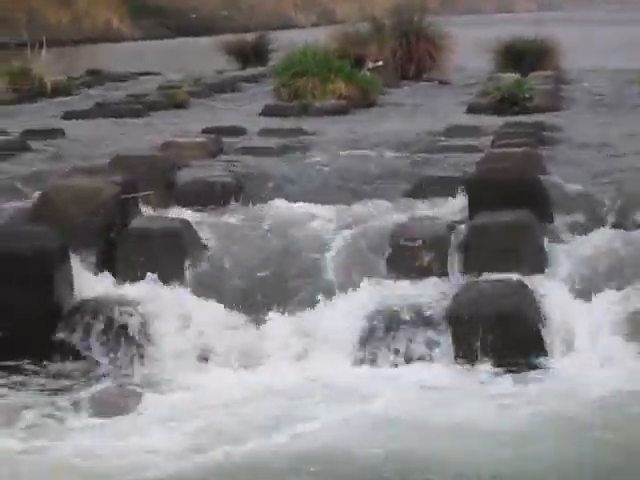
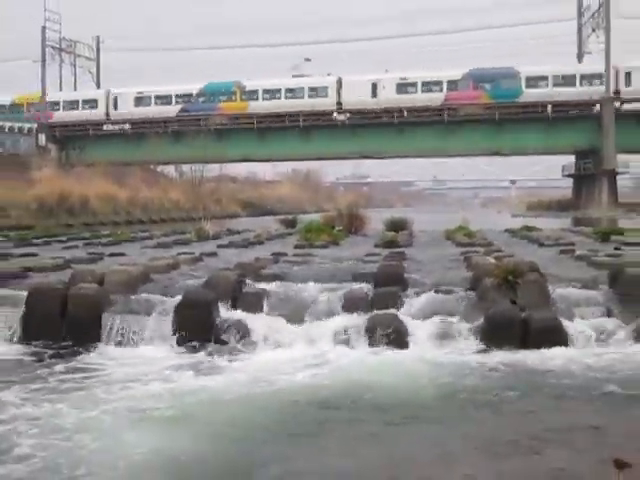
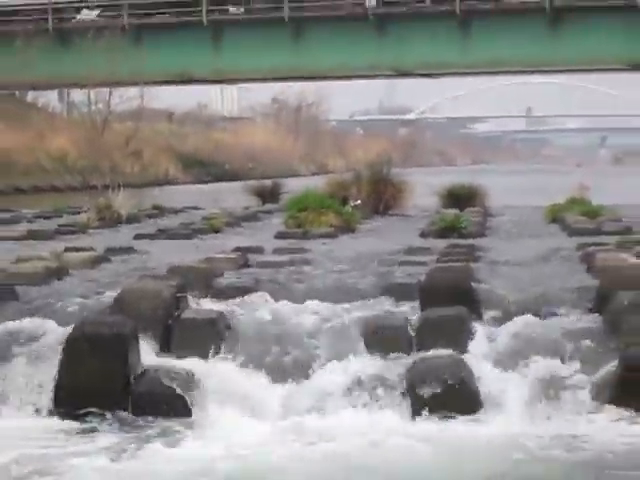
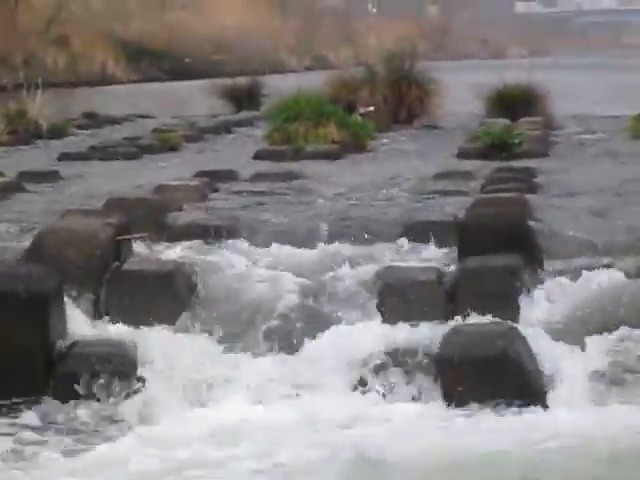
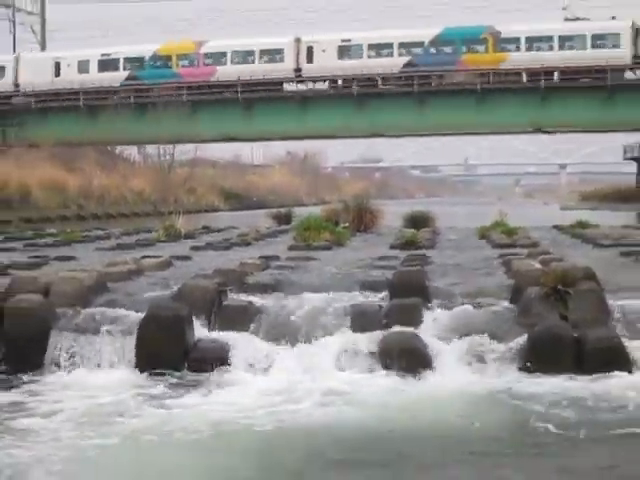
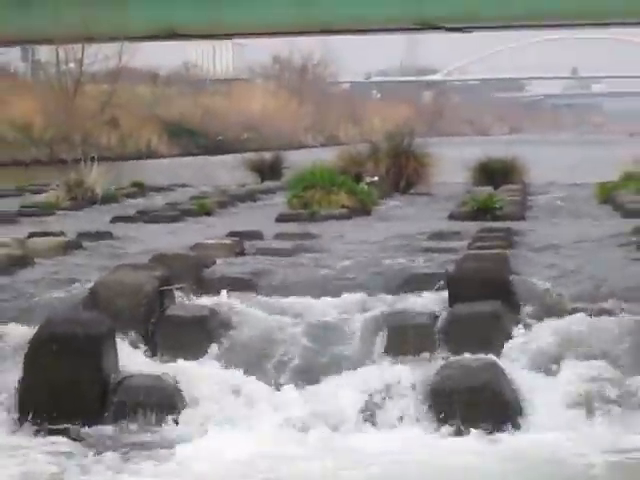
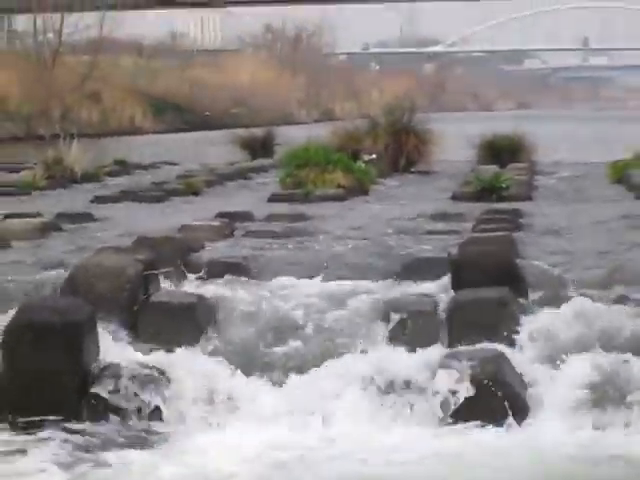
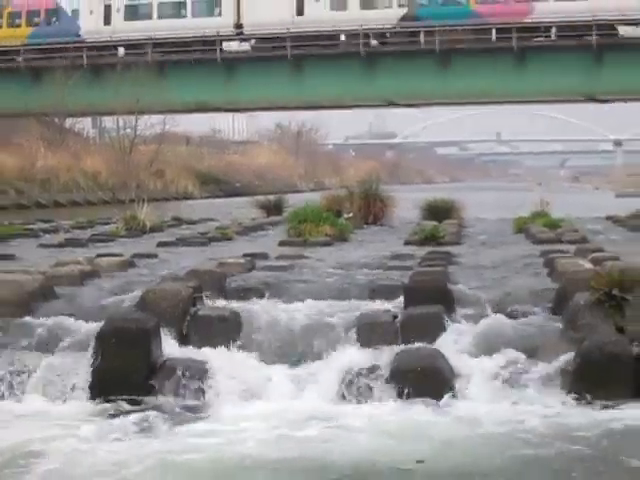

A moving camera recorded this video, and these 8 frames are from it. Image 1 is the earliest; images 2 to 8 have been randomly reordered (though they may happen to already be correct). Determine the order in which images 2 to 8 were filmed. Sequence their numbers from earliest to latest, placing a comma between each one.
4, 7, 6, 3, 8, 5, 2
